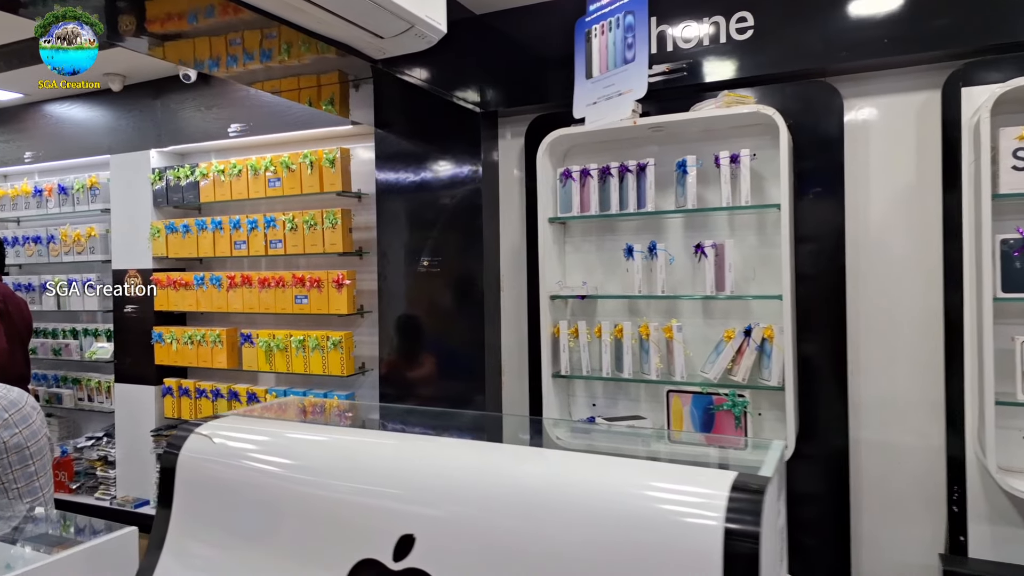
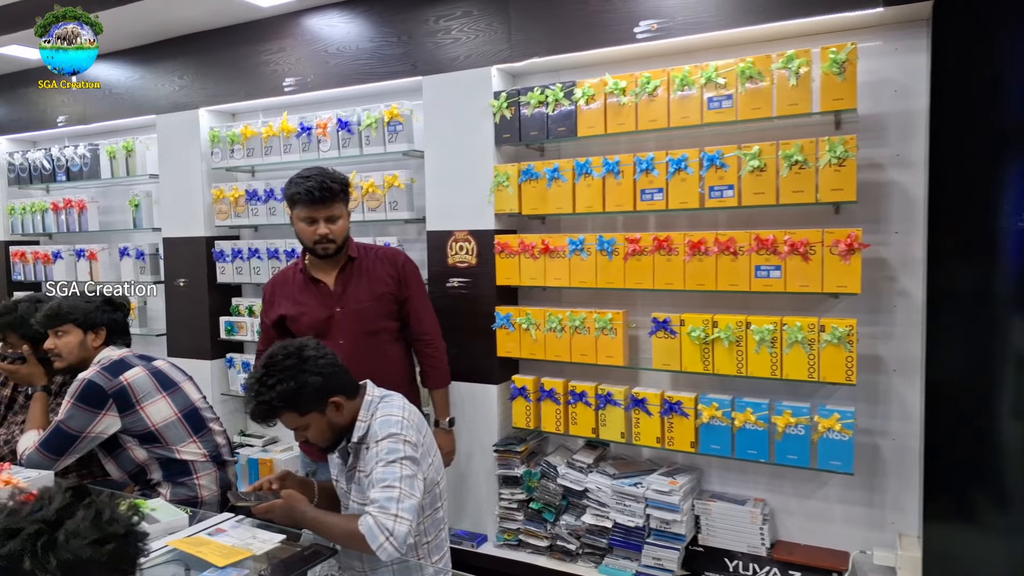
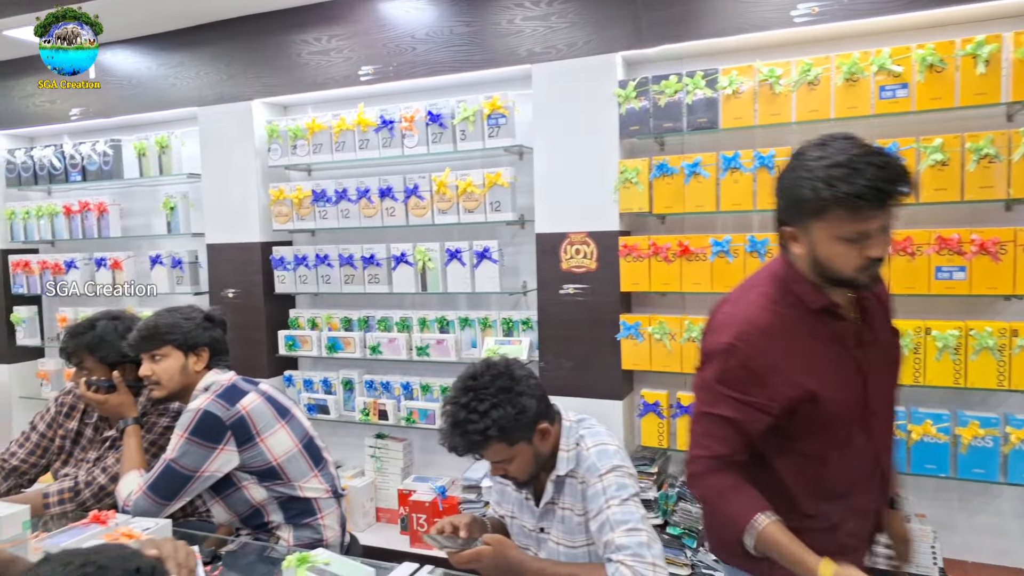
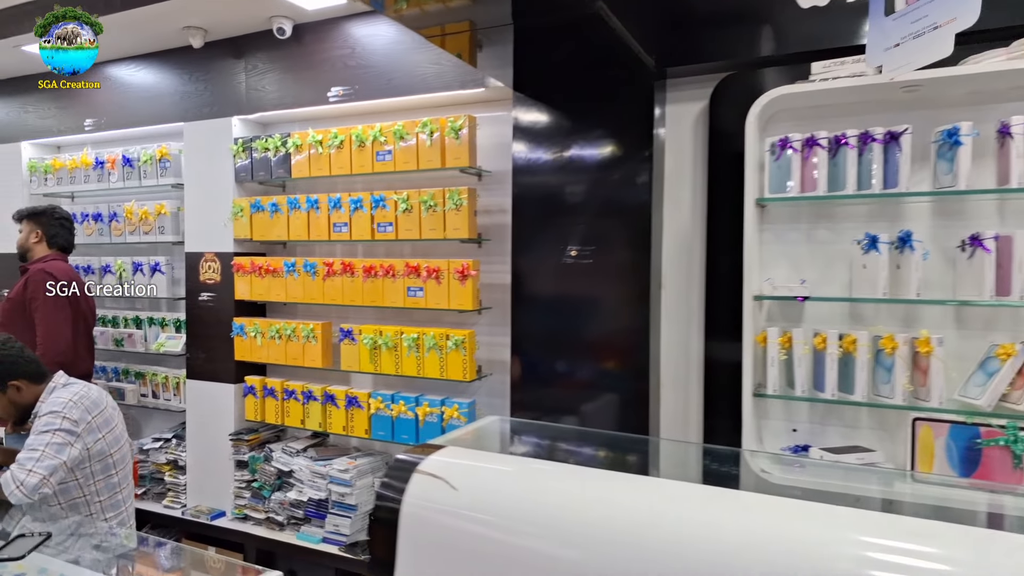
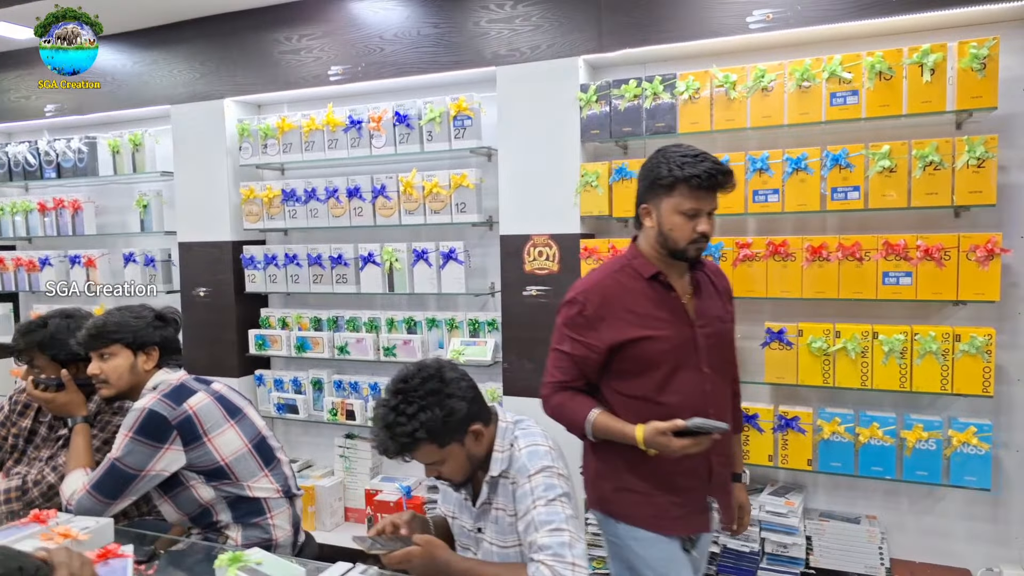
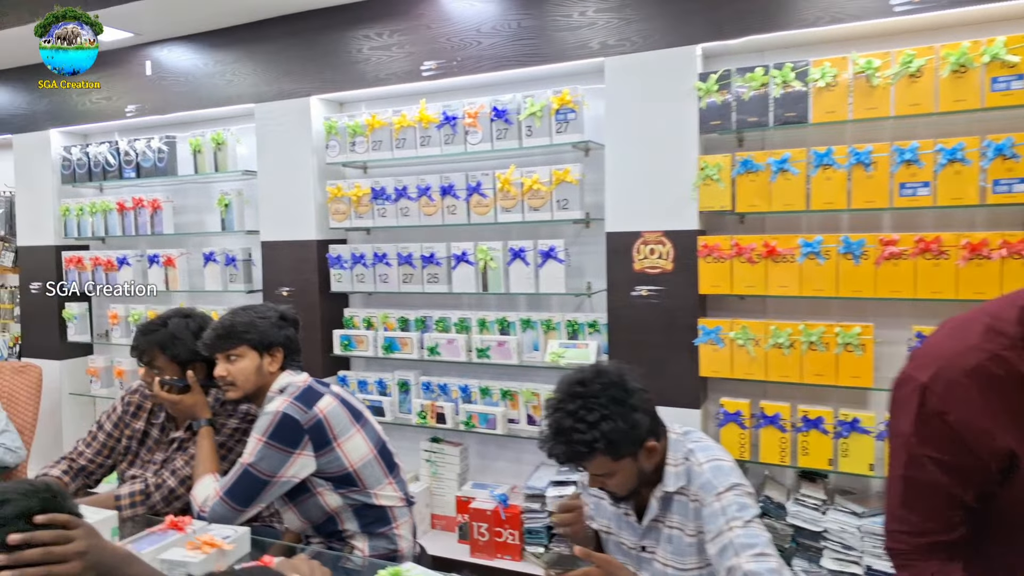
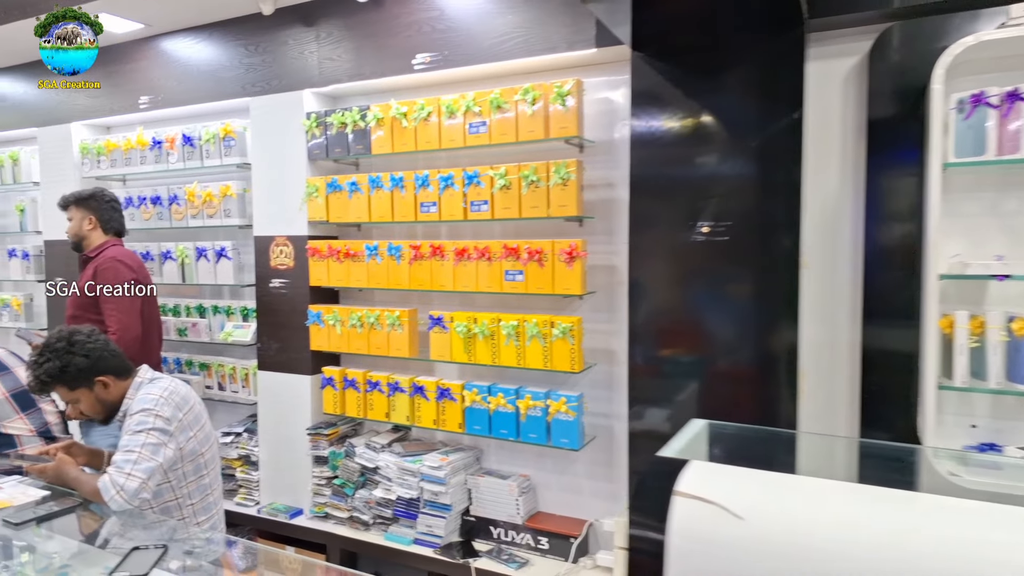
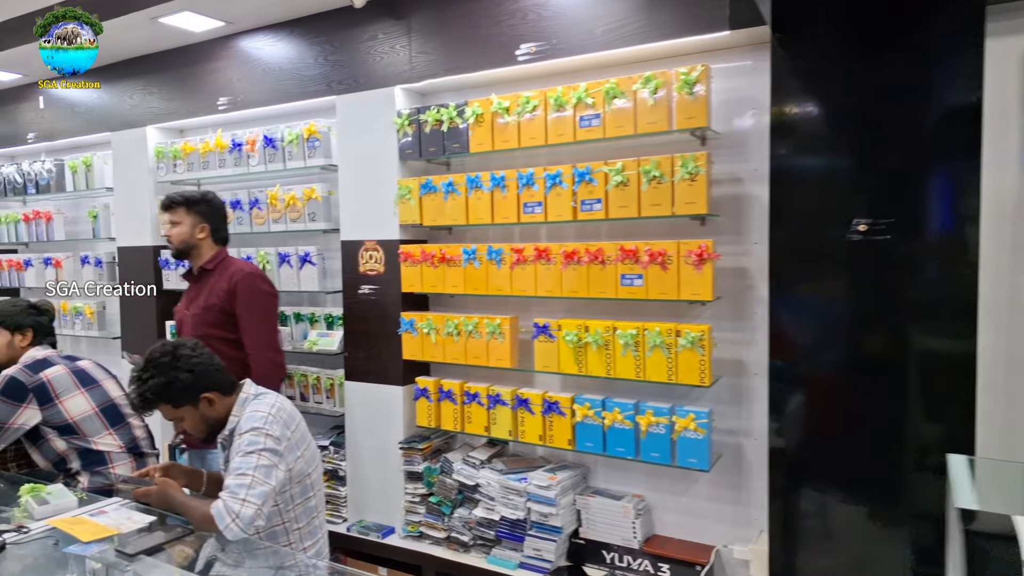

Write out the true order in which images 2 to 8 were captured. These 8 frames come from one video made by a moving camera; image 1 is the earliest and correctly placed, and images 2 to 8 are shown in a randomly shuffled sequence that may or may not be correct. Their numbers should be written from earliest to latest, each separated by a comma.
4, 7, 8, 2, 5, 3, 6
